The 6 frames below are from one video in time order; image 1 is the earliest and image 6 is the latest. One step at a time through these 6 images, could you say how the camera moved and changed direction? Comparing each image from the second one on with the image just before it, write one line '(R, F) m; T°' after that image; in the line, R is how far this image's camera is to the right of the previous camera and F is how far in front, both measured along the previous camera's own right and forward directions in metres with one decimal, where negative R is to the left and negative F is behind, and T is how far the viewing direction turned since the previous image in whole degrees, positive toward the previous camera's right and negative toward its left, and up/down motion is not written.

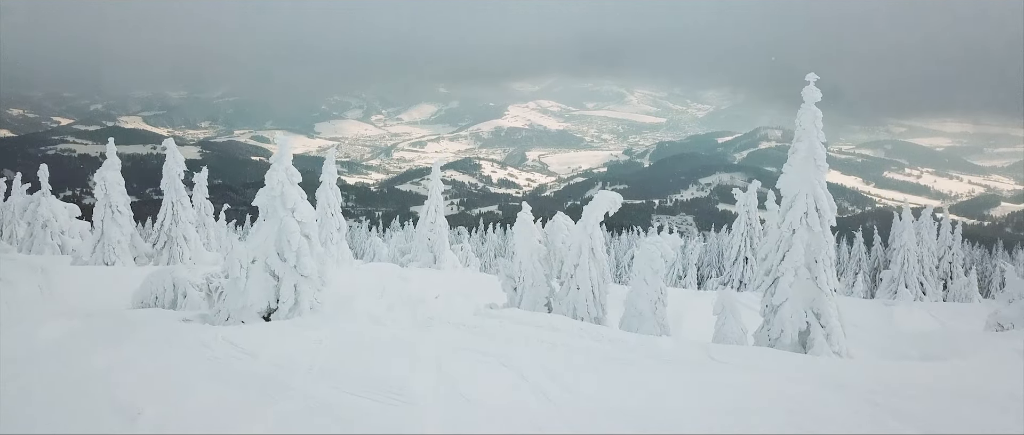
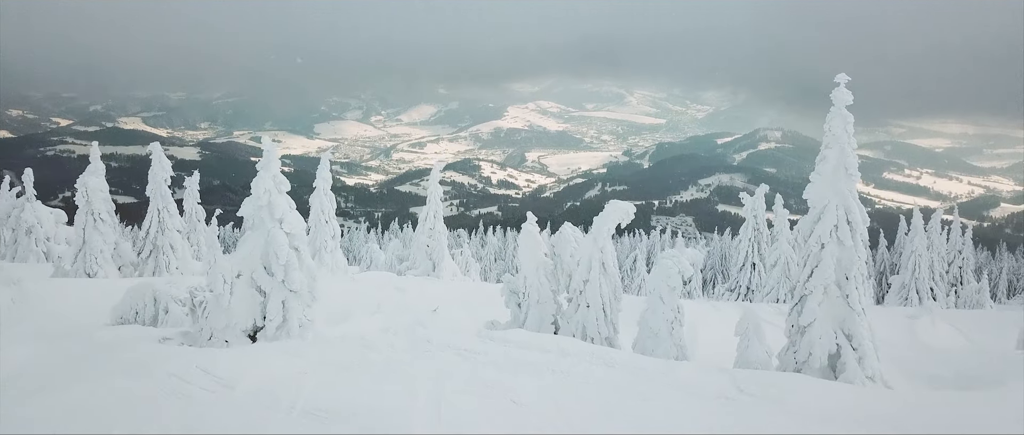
(-0.2, +1.3) m; 0°
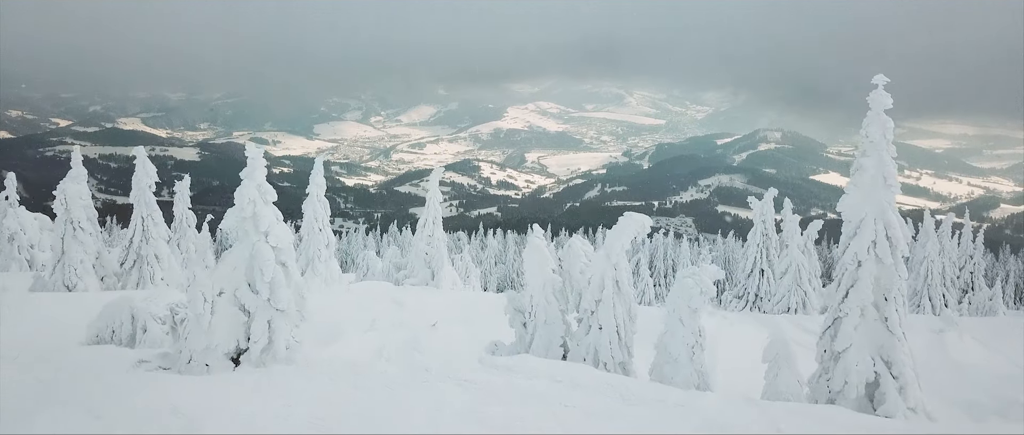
(-0.2, +1.4) m; 0°
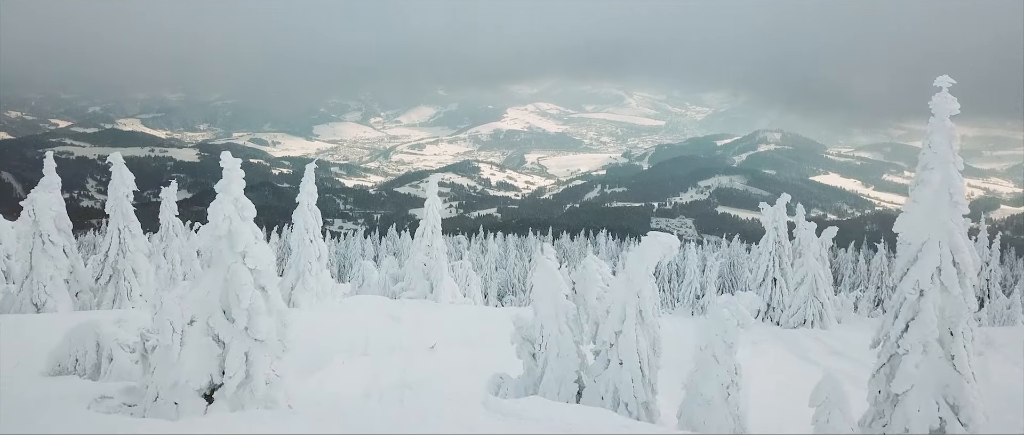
(-0.2, +1.8) m; 0°
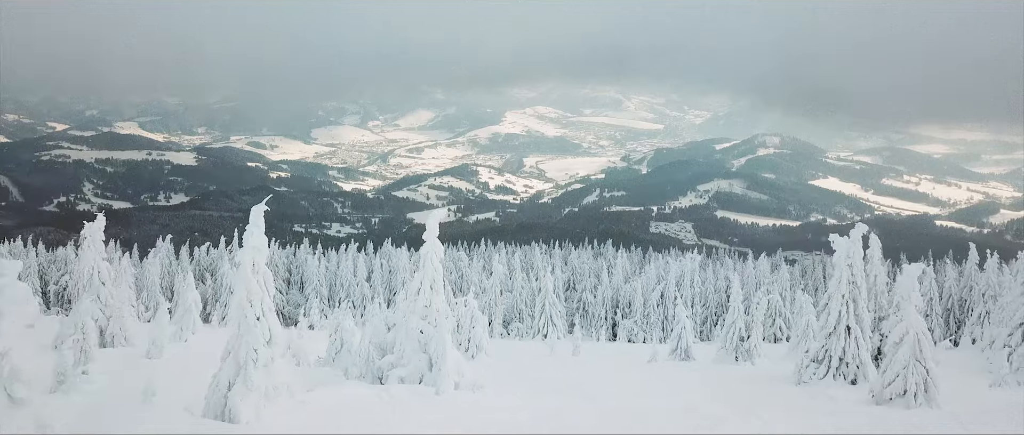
(-1.3, +8.1) m; 0°
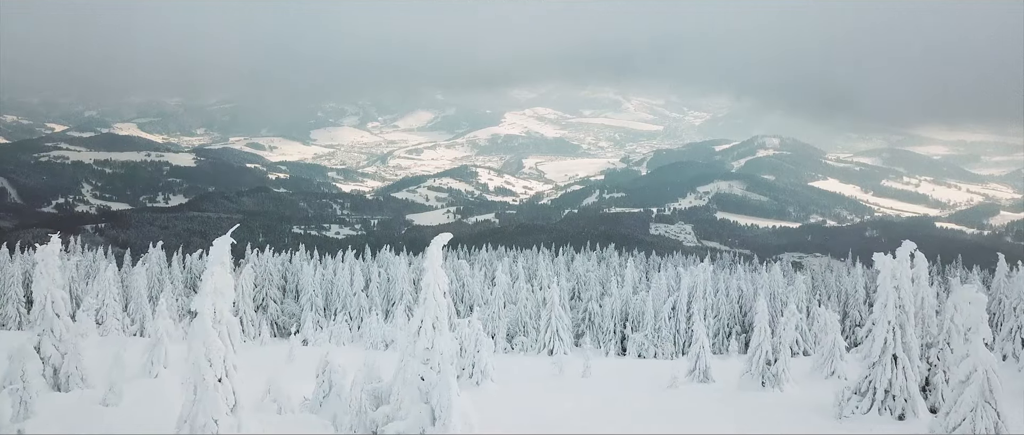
(-0.7, +3.6) m; 0°
